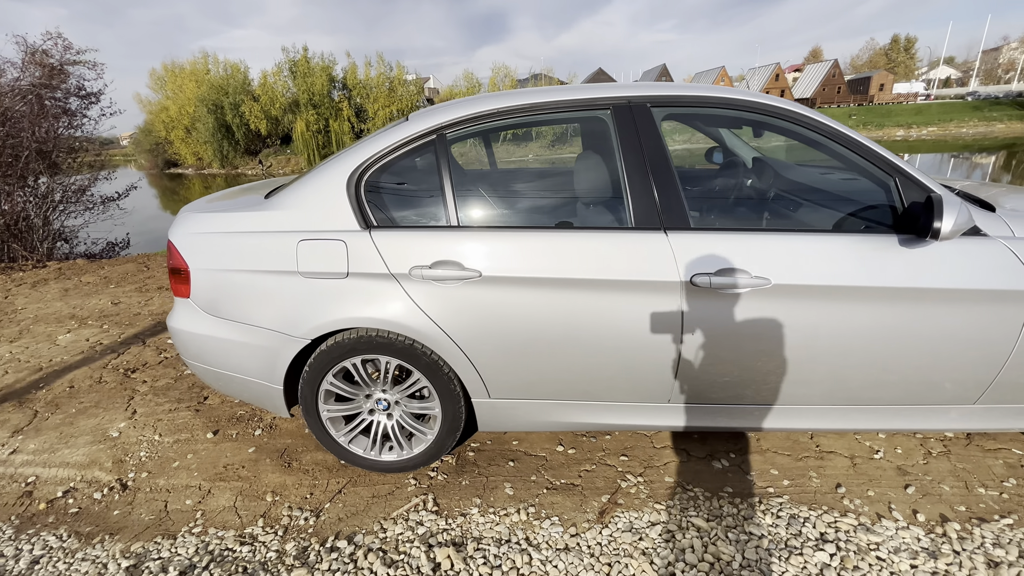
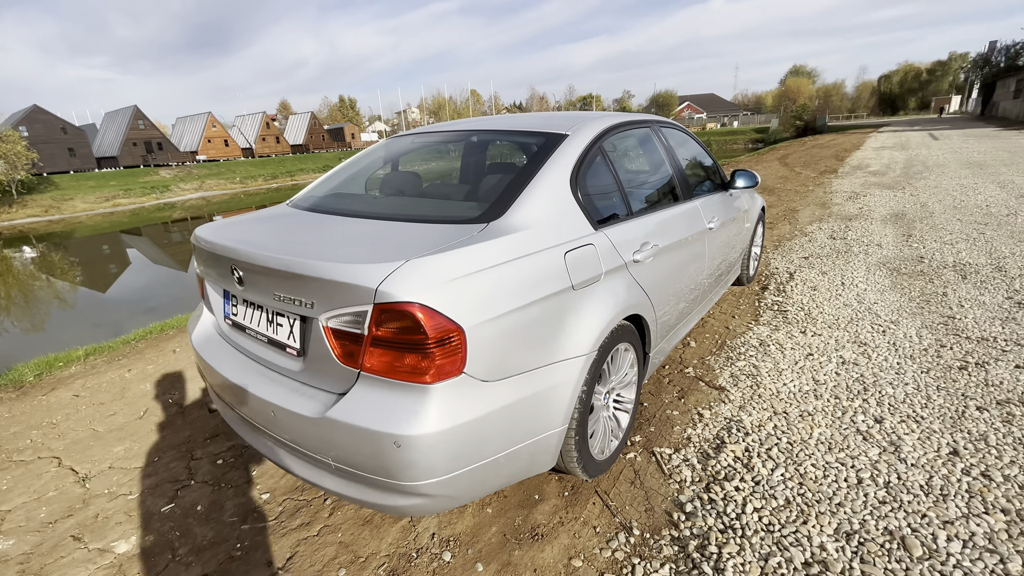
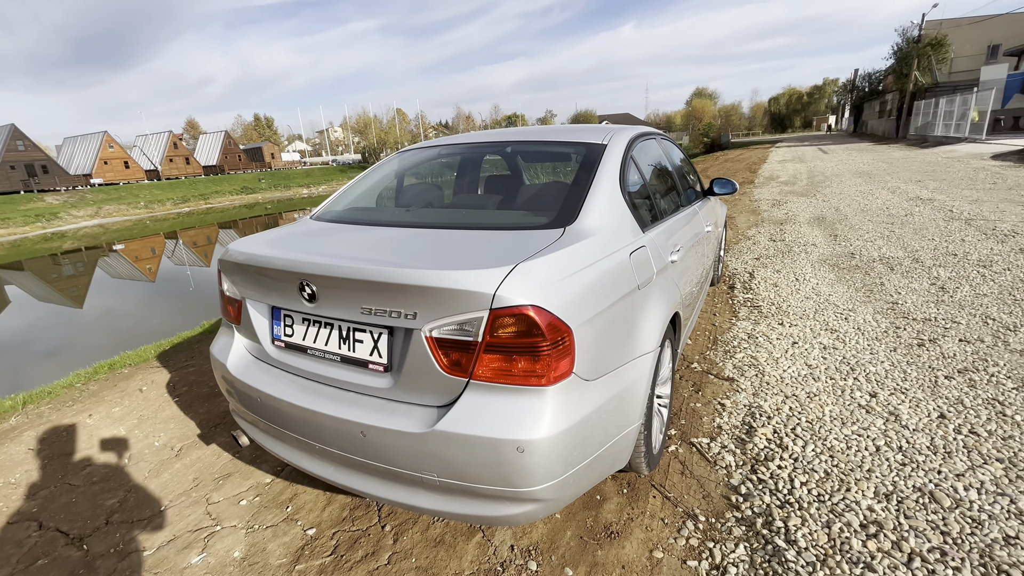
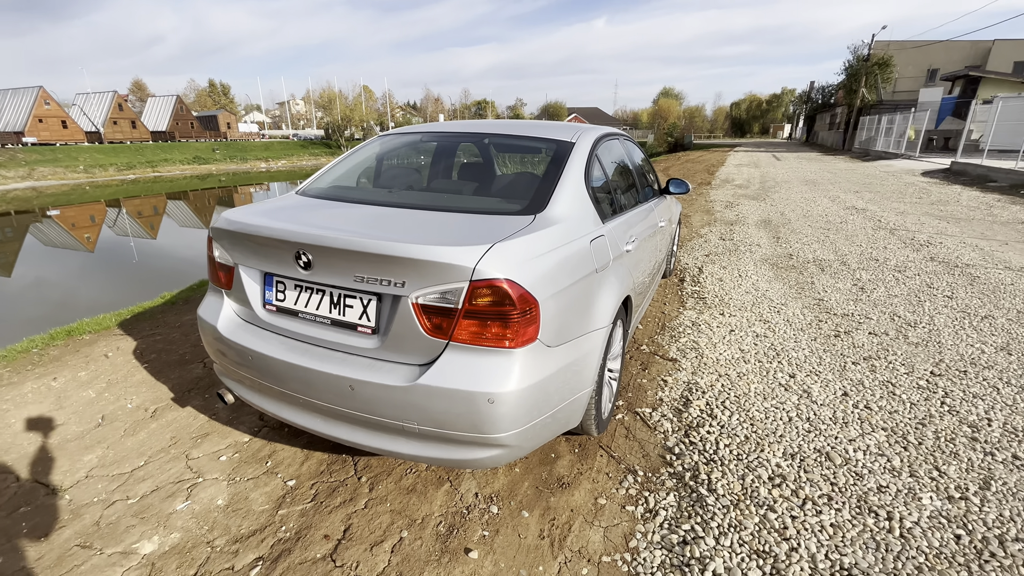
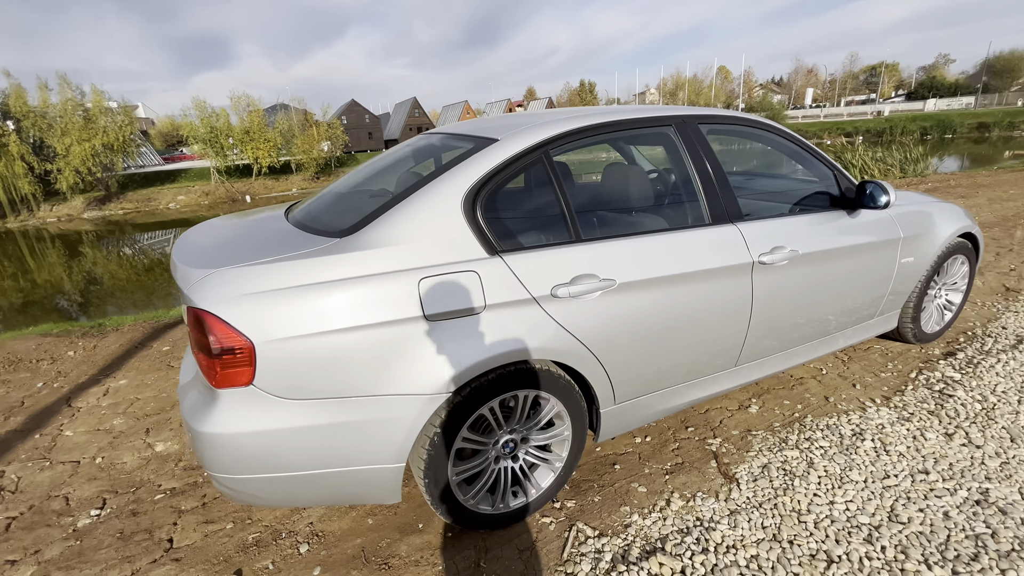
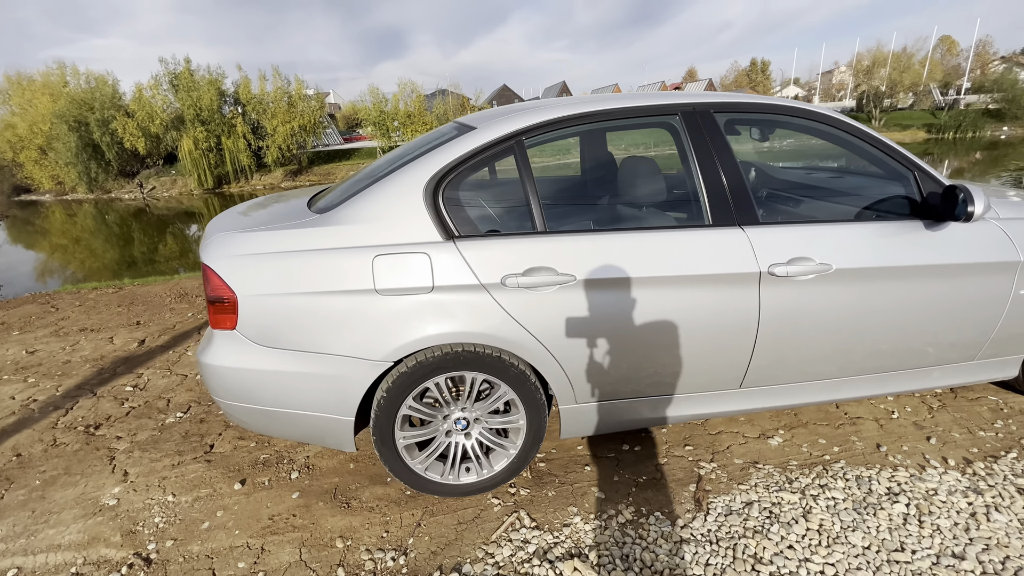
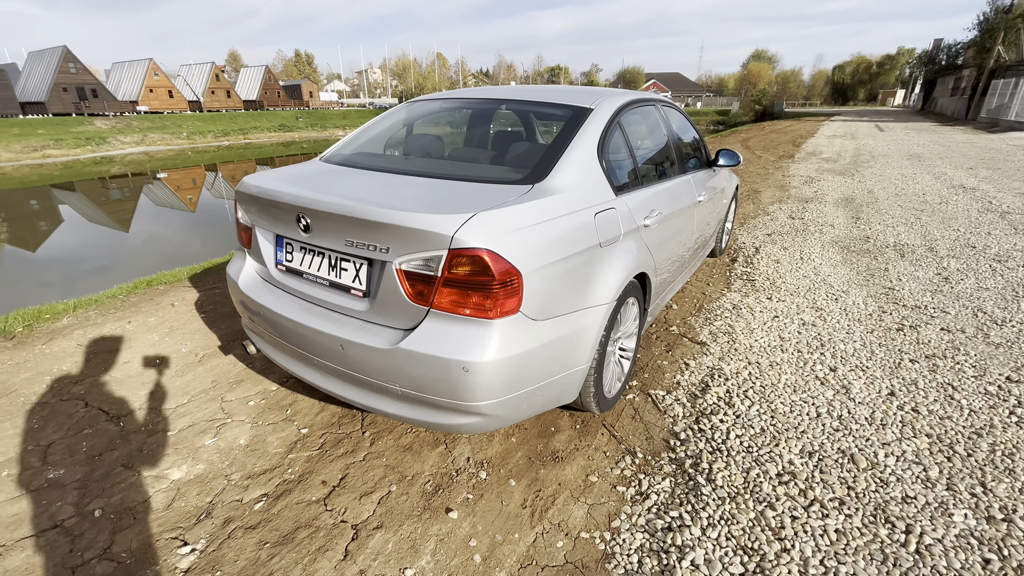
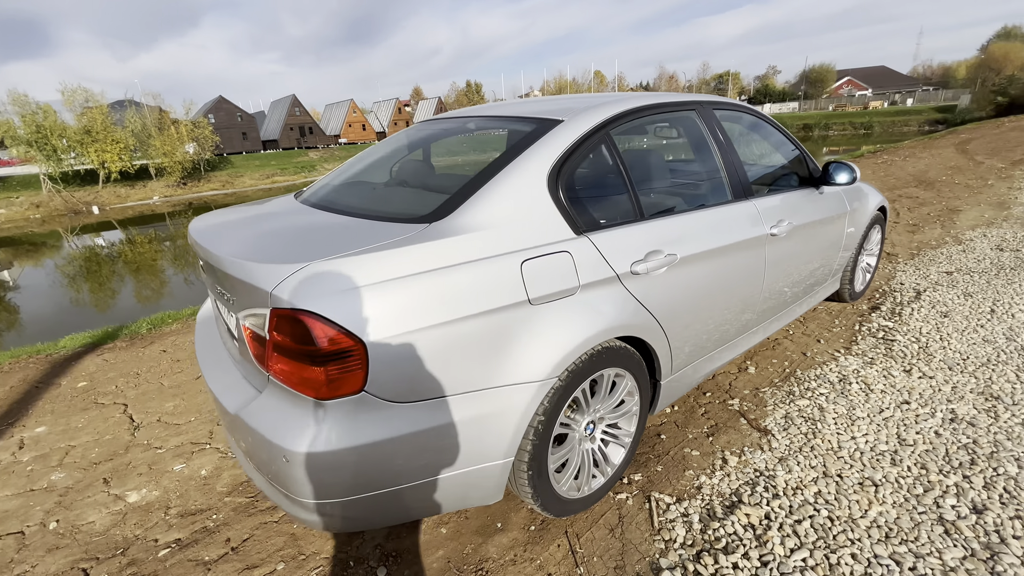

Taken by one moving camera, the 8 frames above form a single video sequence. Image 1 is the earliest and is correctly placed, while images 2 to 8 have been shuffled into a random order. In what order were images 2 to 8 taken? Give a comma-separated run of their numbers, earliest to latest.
6, 5, 8, 2, 3, 4, 7
